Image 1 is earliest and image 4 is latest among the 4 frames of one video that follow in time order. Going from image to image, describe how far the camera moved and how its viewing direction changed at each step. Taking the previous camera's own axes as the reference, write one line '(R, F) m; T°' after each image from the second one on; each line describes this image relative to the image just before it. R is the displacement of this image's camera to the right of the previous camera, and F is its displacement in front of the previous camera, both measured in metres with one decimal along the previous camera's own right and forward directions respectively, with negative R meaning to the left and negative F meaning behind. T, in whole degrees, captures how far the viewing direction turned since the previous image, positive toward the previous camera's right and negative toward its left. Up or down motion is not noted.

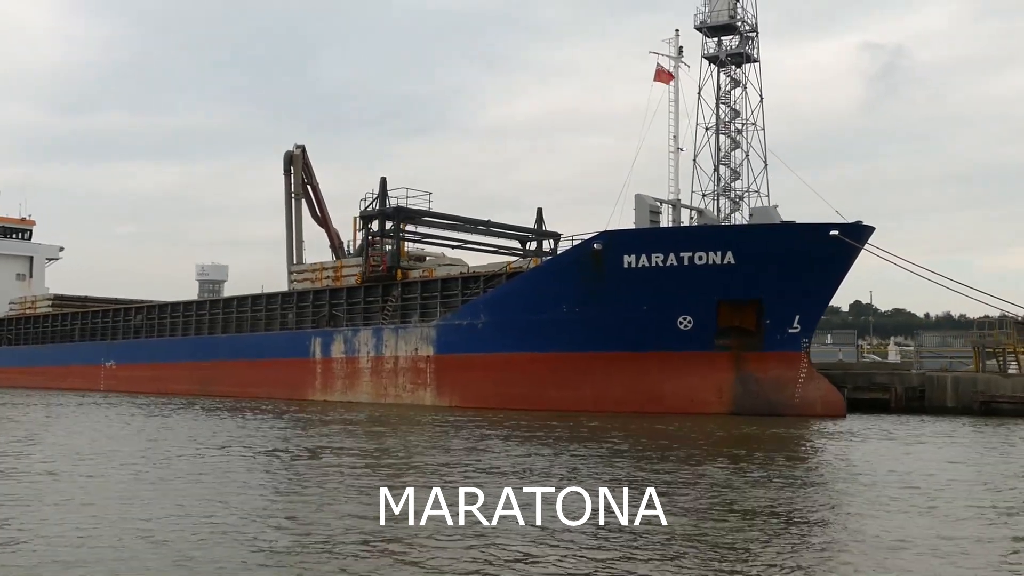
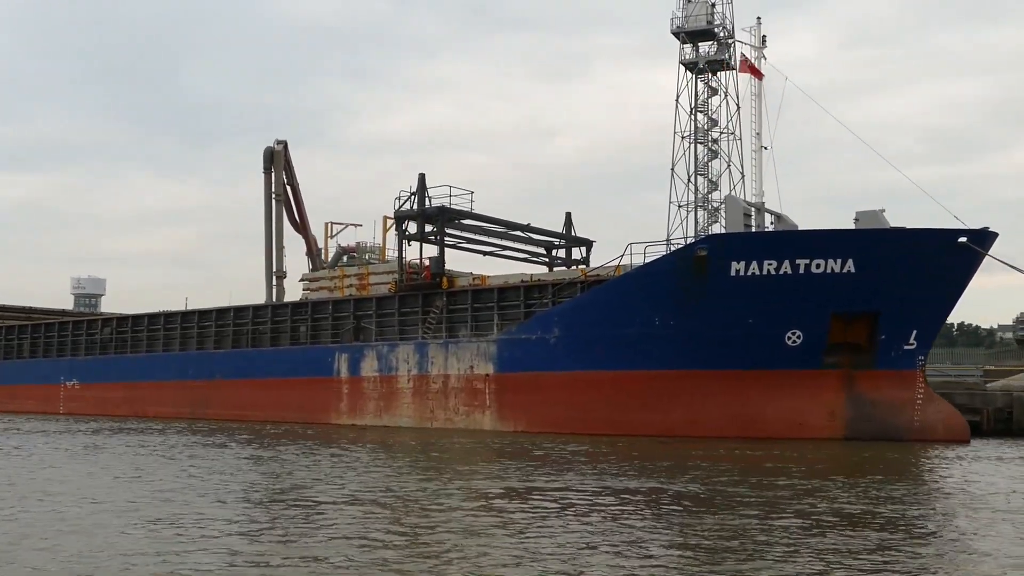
(-2.4, +1.8) m; +6°
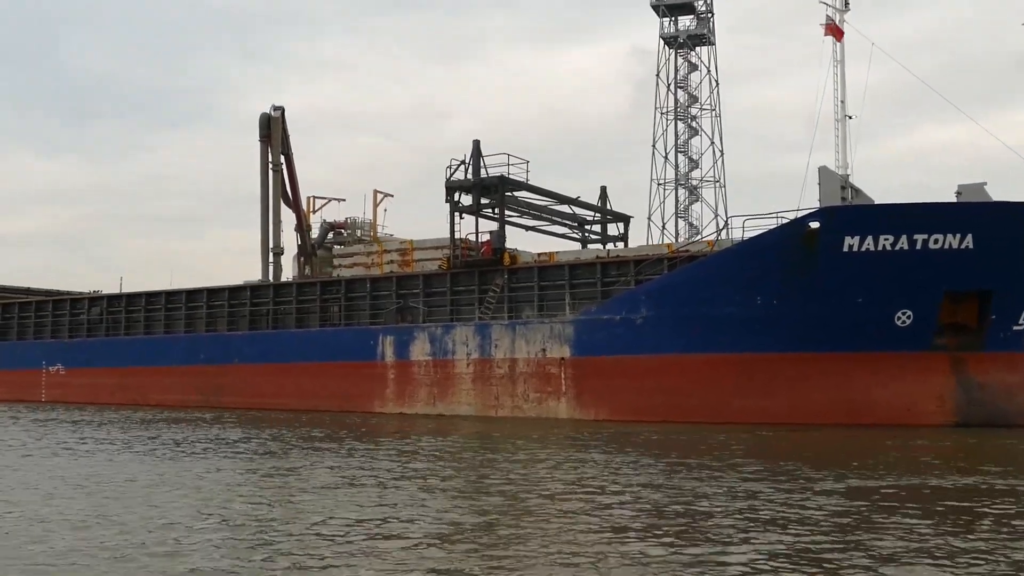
(-2.2, +1.2) m; +5°
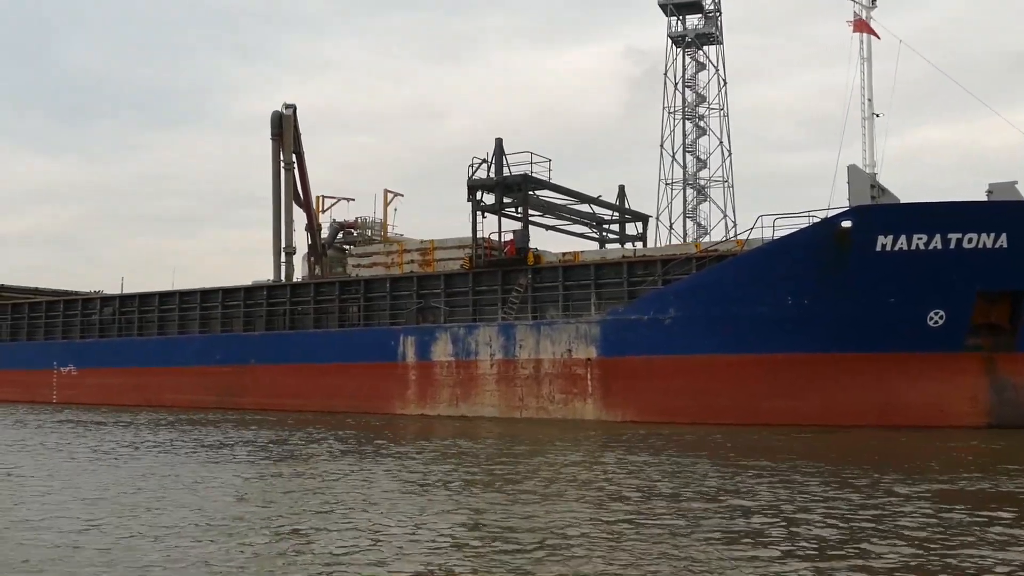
(-0.4, +0.1) m; 0°
